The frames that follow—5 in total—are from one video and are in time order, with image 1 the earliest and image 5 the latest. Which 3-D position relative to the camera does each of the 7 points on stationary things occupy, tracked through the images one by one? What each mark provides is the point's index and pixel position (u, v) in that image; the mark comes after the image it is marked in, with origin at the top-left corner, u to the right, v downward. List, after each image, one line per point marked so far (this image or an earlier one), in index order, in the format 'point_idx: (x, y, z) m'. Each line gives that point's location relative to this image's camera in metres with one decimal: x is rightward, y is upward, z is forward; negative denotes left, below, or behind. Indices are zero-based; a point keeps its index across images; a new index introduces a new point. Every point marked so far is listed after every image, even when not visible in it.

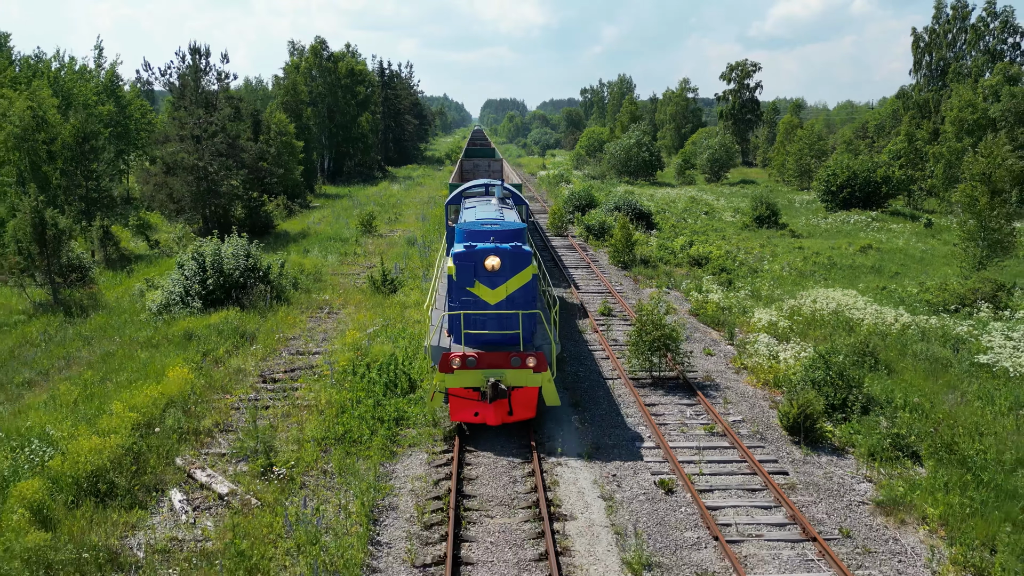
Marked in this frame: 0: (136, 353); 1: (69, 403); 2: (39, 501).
0: (-6.8, -1.2, +11.4) m
1: (-6.6, -1.7, +9.4) m
2: (-5.1, -2.3, +6.8) m
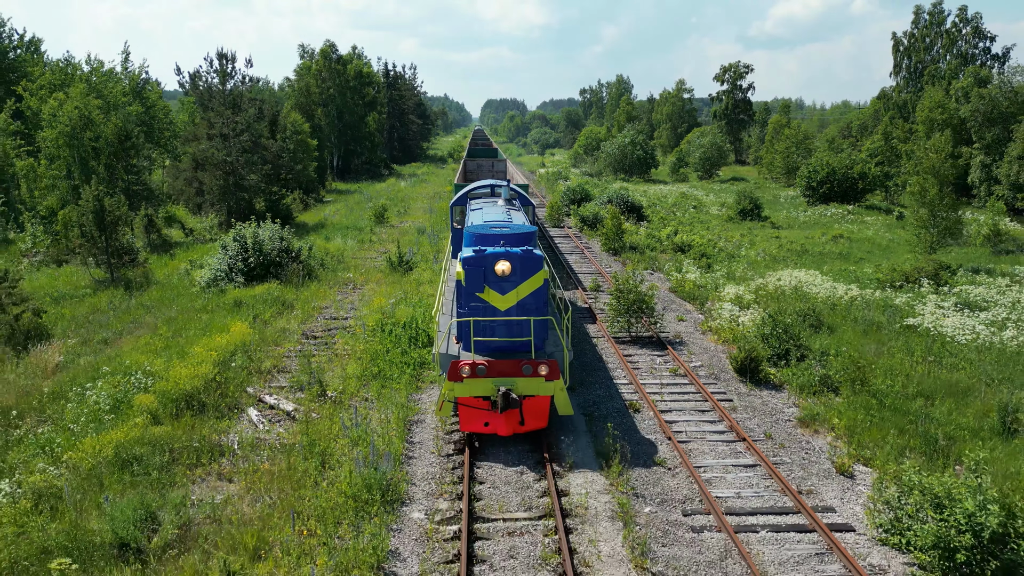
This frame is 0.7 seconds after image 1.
0: (-6.8, -0.6, +13.5) m
1: (-6.6, -1.1, +11.5) m
2: (-5.1, -1.7, +8.8) m
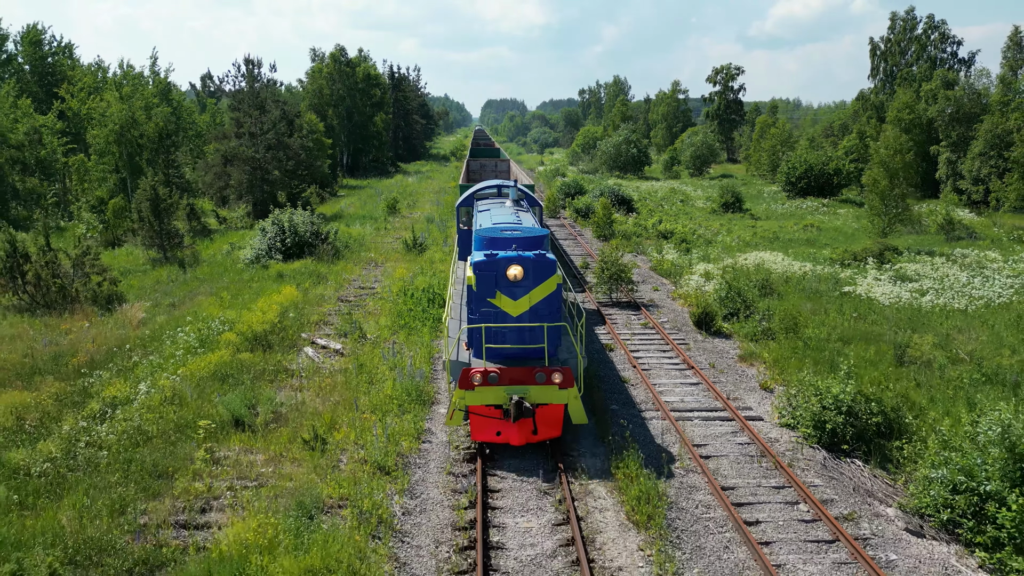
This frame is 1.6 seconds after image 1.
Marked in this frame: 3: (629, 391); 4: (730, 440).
0: (-6.8, +0.1, +16.1) m
1: (-6.6, -0.4, +14.0) m
2: (-5.0, -1.0, +11.4) m
3: (+1.9, -1.7, +10.4) m
4: (+3.1, -2.1, +8.9) m
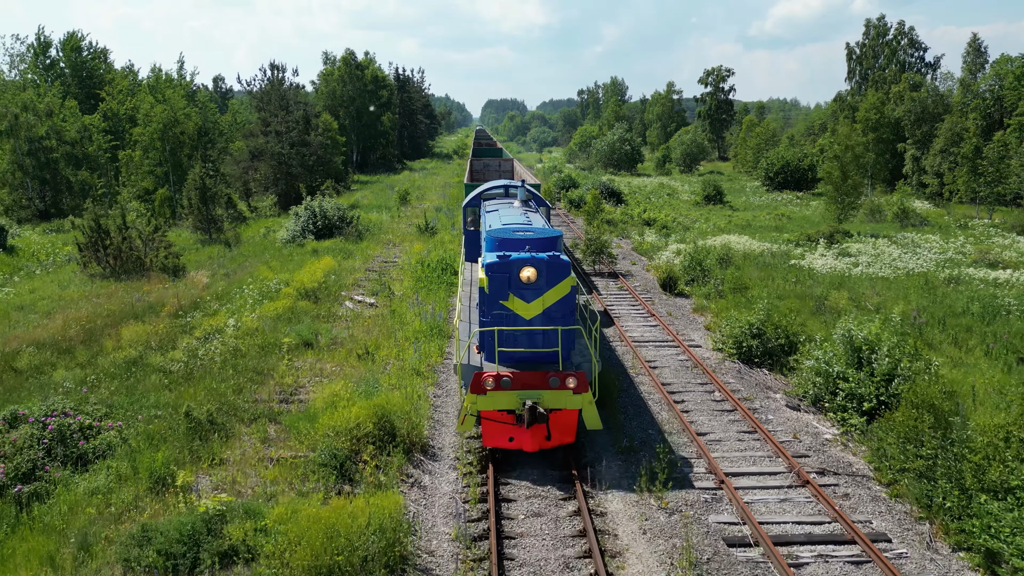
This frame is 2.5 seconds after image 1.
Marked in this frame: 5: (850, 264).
0: (-6.8, +0.9, +19.1) m
1: (-6.6, +0.4, +17.0) m
2: (-5.1, -0.2, +14.4) m
3: (+1.9, -0.9, +13.4) m
4: (+3.0, -1.3, +11.9) m
5: (+10.3, +0.8, +19.1) m
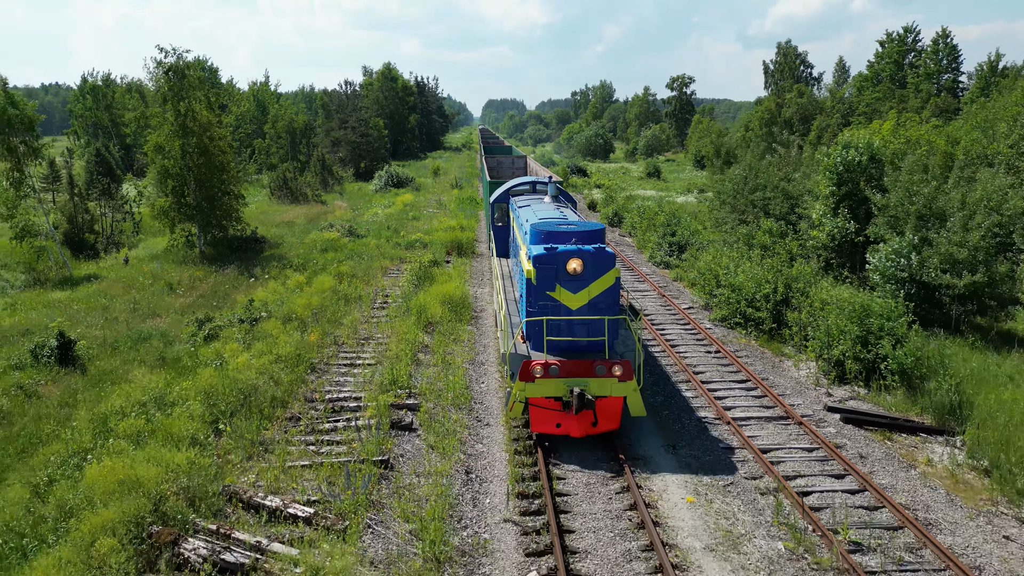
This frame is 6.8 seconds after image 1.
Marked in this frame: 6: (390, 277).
0: (-7.0, +4.9, +34.1) m
1: (-6.8, +4.4, +32.0) m
2: (-5.2, +3.8, +29.4) m
3: (+1.7, +3.2, +28.4) m
4: (+2.9, +2.7, +26.9) m
5: (+10.1, +4.8, +34.1) m
6: (-3.4, +0.3, +17.5) m
